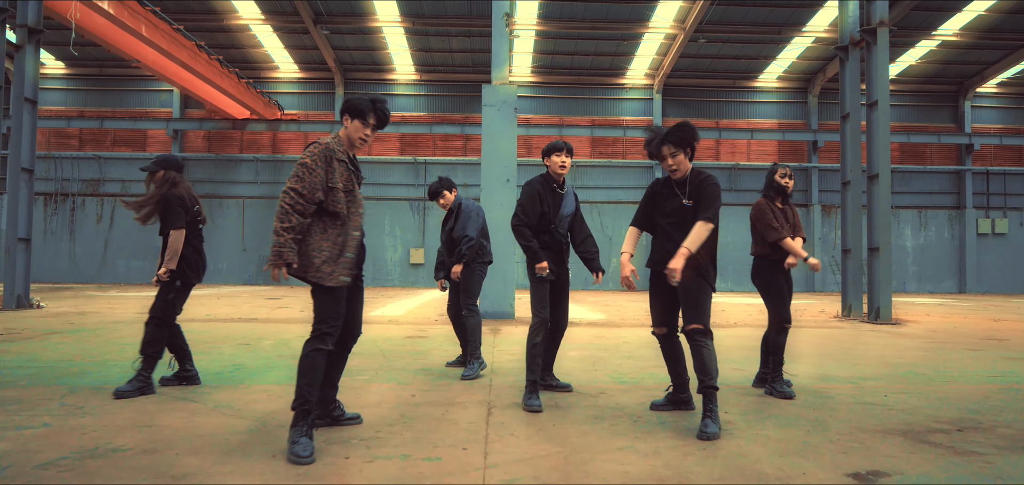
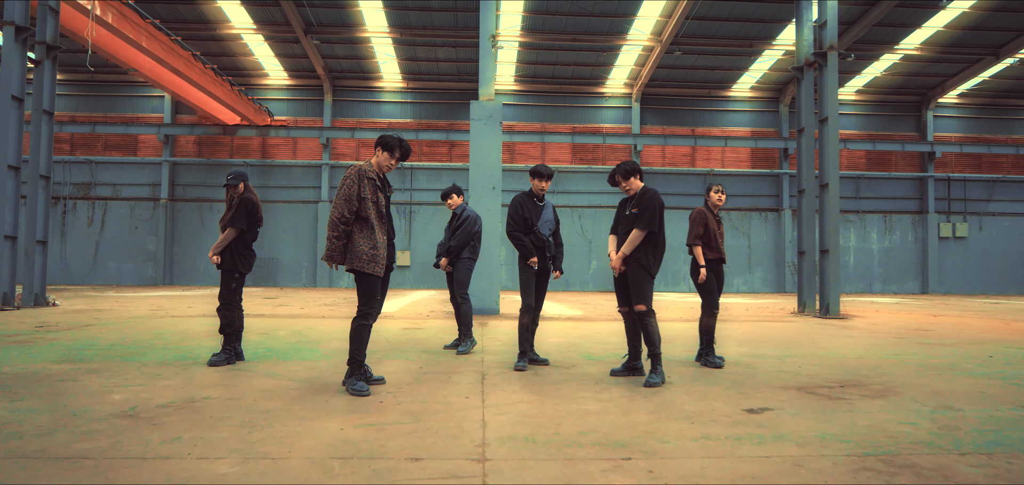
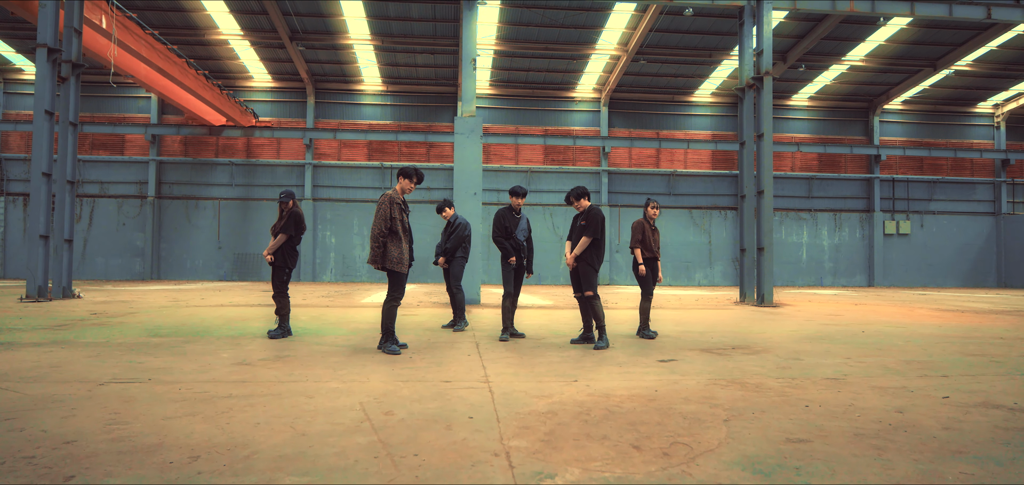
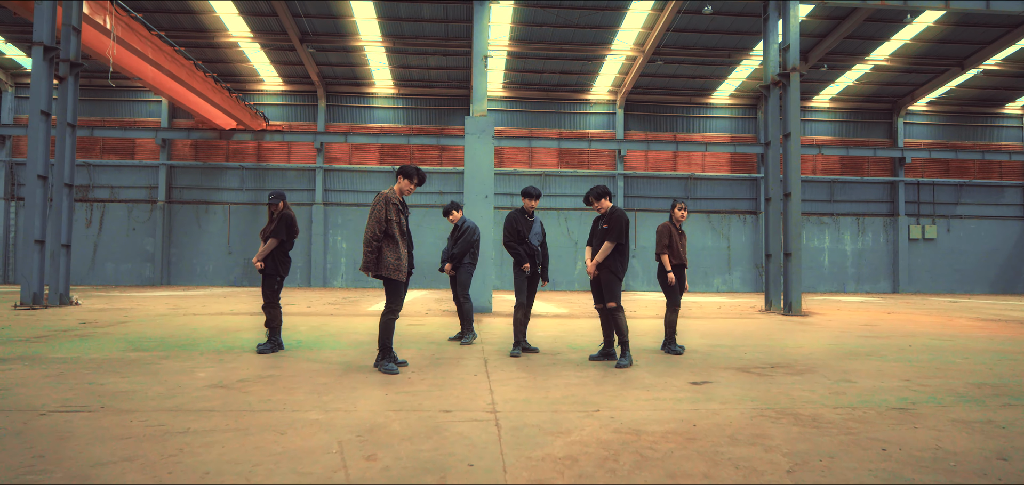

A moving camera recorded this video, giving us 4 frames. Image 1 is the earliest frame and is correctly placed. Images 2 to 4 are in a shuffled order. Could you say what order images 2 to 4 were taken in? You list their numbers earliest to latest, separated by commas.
2, 4, 3
